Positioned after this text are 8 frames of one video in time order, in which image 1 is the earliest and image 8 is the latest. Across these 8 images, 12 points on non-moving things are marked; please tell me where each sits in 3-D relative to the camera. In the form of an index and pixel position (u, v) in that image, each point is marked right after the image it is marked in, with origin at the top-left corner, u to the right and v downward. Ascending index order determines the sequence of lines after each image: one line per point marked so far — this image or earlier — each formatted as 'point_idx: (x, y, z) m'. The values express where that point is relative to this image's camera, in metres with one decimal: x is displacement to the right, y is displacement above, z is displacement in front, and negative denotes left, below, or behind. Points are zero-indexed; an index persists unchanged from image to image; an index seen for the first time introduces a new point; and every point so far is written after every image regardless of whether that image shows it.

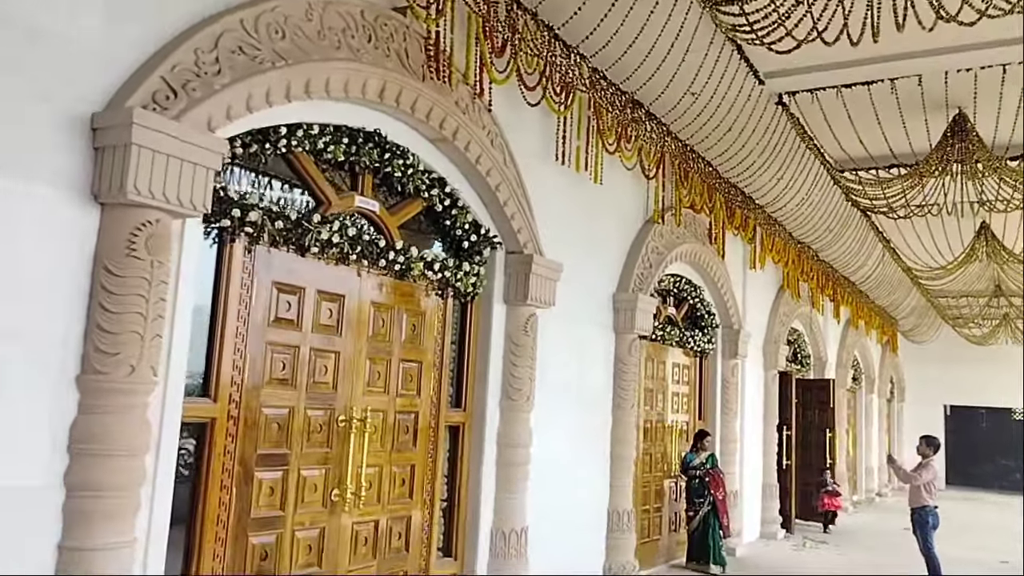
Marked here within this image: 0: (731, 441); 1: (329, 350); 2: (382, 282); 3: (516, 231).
0: (+1.8, -1.3, +7.4) m
1: (-0.7, -0.2, +3.4) m
2: (-0.5, 0.0, +3.6) m
3: (0.0, +0.3, +4.2) m
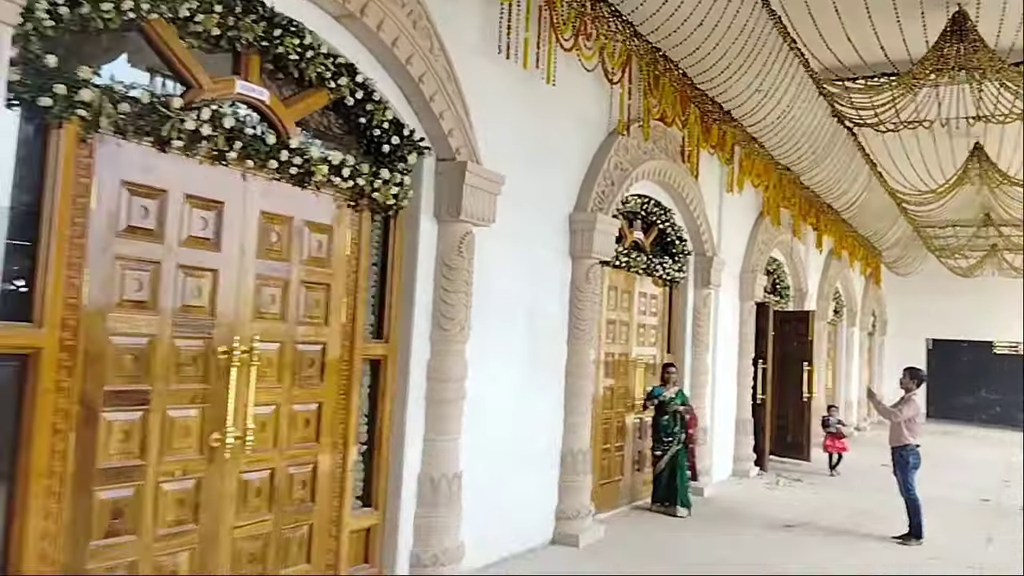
0: (+1.5, -0.7, +6.9) m
1: (-1.0, +0.1, +2.8) m
2: (-0.8, +0.3, +3.0) m
3: (-0.3, +0.6, +3.6) m
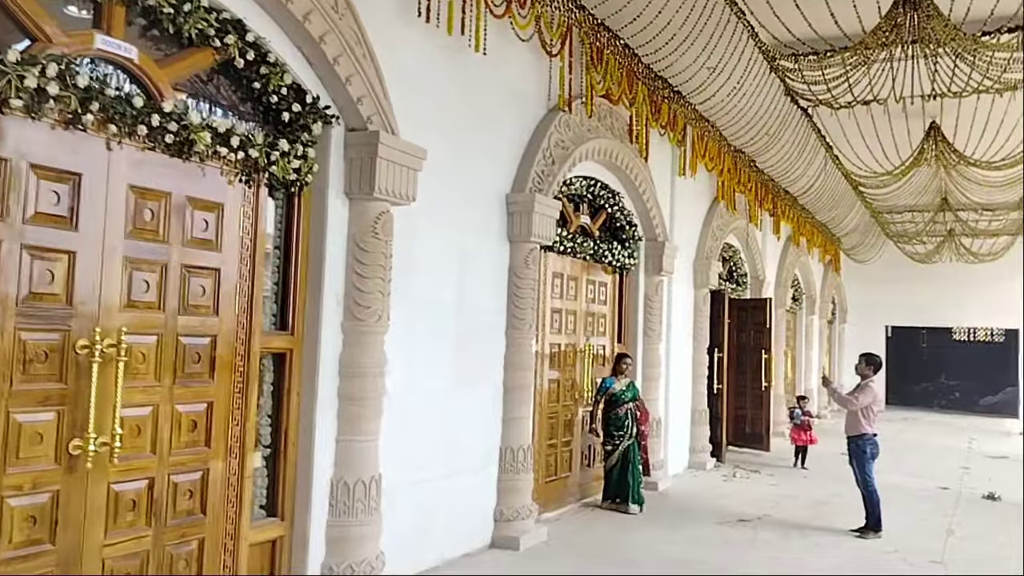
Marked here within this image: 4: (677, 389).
0: (+1.1, -0.6, +6.6) m
1: (-1.2, +0.1, +2.4) m
2: (-1.1, +0.4, +2.7) m
3: (-0.6, +0.7, +3.3) m
4: (+1.4, -0.8, +7.4) m
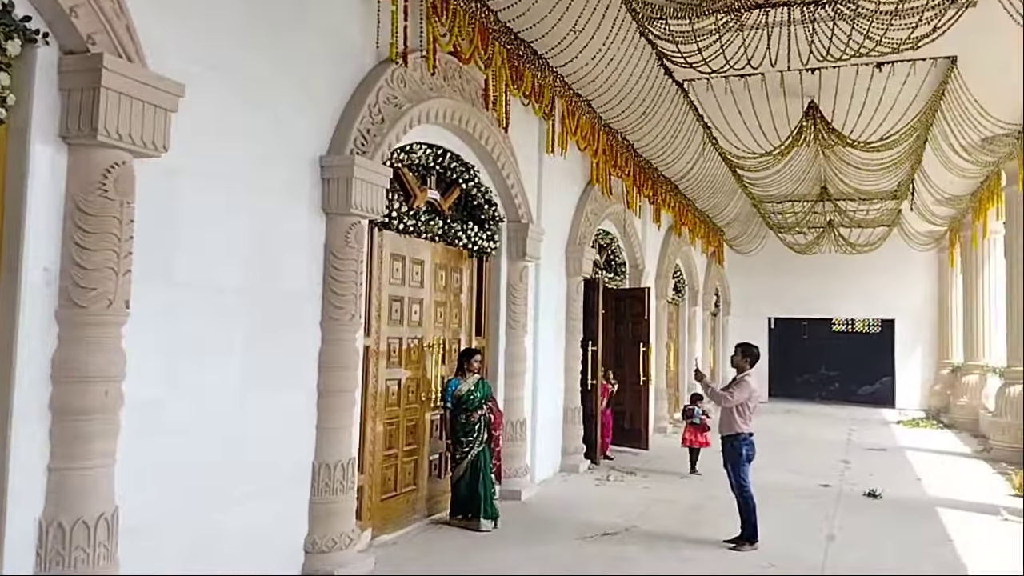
0: (+0.1, -0.5, +6.0) m
1: (-1.8, +0.2, +1.5) m
2: (-1.7, +0.5, +1.8) m
3: (-1.2, +0.8, +2.4) m
4: (+0.3, -0.7, +6.7) m
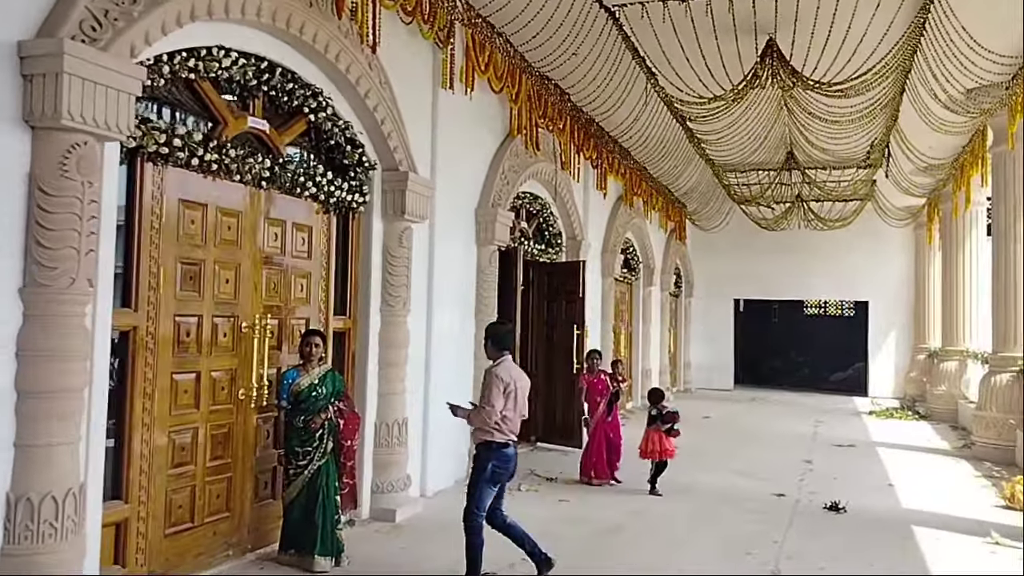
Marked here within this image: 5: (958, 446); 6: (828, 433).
0: (-0.6, -0.3, +4.8) m
1: (-2.3, +0.3, +0.2) m
2: (-2.2, +0.6, +0.5) m
3: (-1.8, +0.9, +1.2) m
4: (-0.4, -0.5, +5.5) m
5: (+4.4, -1.5, +8.6) m
6: (+3.4, -1.5, +9.3) m
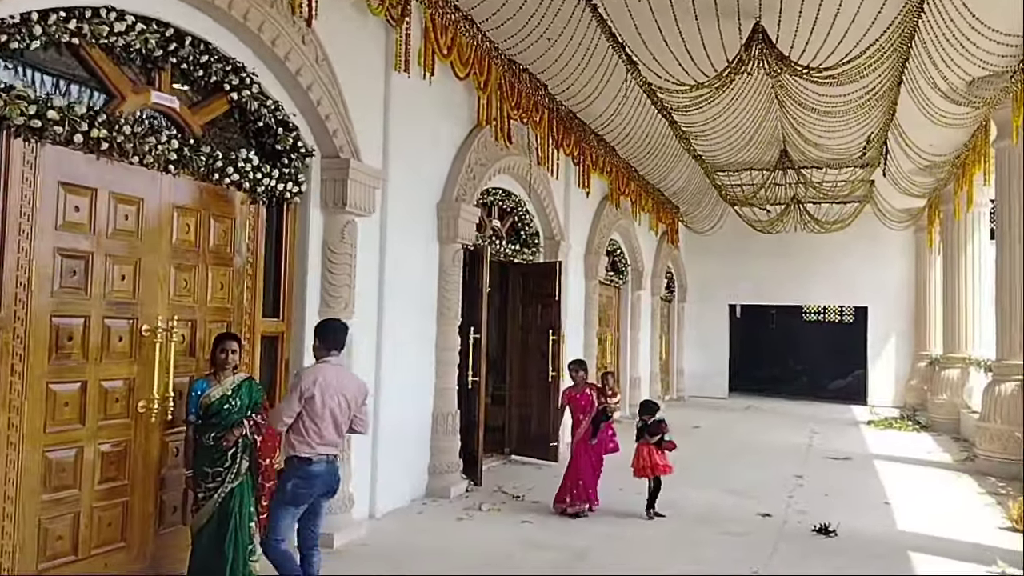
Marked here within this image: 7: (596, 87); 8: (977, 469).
0: (-0.8, -0.3, +4.3) m
1: (-2.6, +0.3, -0.2) m
2: (-2.5, +0.6, 0.0) m
3: (-2.0, +0.9, +0.7) m
4: (-0.6, -0.6, +5.1) m
5: (+4.1, -1.6, +8.1) m
6: (+3.1, -1.6, +8.9) m
7: (+0.7, +1.6, +6.9) m
8: (+3.9, -1.5, +7.3) m
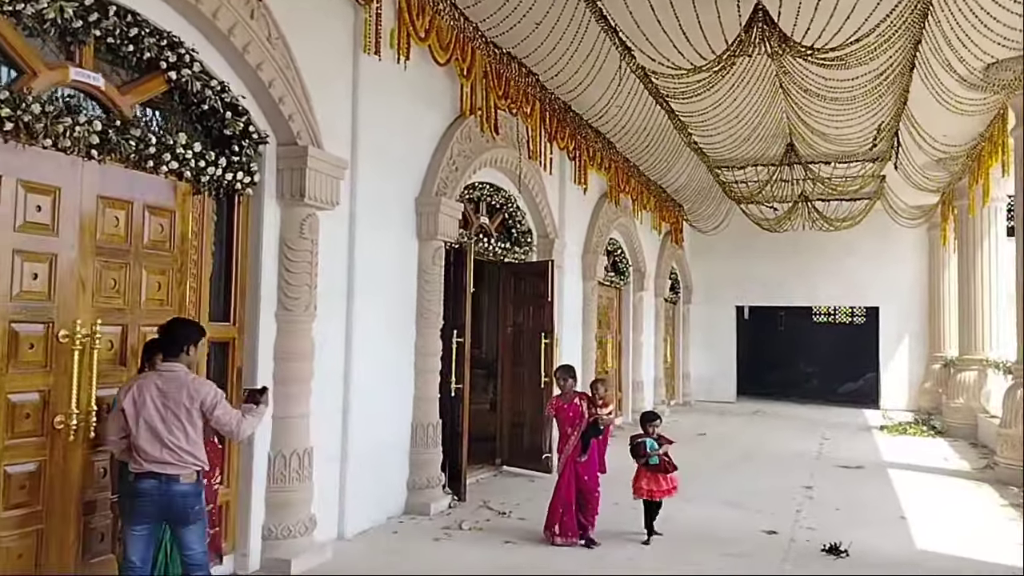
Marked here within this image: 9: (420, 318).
0: (-1.0, -0.3, +3.9) m
1: (-2.7, +0.3, -0.6) m
2: (-2.6, +0.6, -0.3) m
3: (-2.2, +0.9, +0.4) m
4: (-0.7, -0.6, +4.7) m
5: (+4.1, -1.6, +7.7) m
6: (+3.1, -1.6, +8.4) m
7: (+0.6, +1.6, +6.5) m
8: (+3.8, -1.5, +6.9) m
9: (-0.6, -0.2, +5.2) m
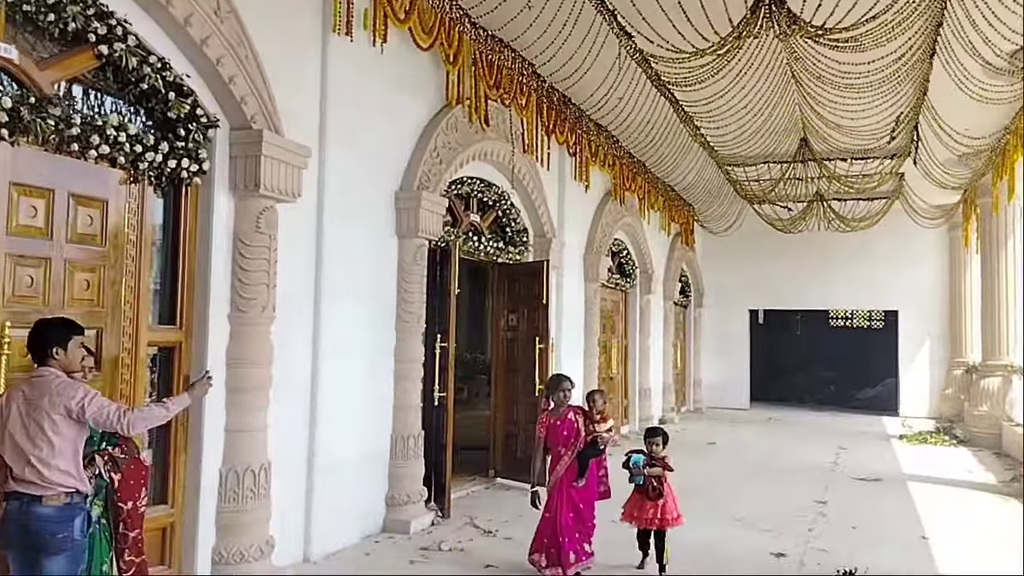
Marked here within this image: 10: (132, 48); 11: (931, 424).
0: (-1.0, -0.3, +3.6) m
1: (-2.9, +0.3, -0.9) m
2: (-2.8, +0.6, -0.6) m
3: (-2.4, +0.9, 0.0) m
4: (-0.8, -0.6, +4.3) m
5: (+4.1, -1.6, +7.2) m
6: (+3.1, -1.6, +8.0) m
7: (+0.5, +1.6, +6.1) m
8: (+3.8, -1.5, +6.5) m
9: (-0.6, -0.2, +4.8) m
10: (-1.3, +0.8, +3.1) m
11: (+5.5, -1.8, +11.5) m
